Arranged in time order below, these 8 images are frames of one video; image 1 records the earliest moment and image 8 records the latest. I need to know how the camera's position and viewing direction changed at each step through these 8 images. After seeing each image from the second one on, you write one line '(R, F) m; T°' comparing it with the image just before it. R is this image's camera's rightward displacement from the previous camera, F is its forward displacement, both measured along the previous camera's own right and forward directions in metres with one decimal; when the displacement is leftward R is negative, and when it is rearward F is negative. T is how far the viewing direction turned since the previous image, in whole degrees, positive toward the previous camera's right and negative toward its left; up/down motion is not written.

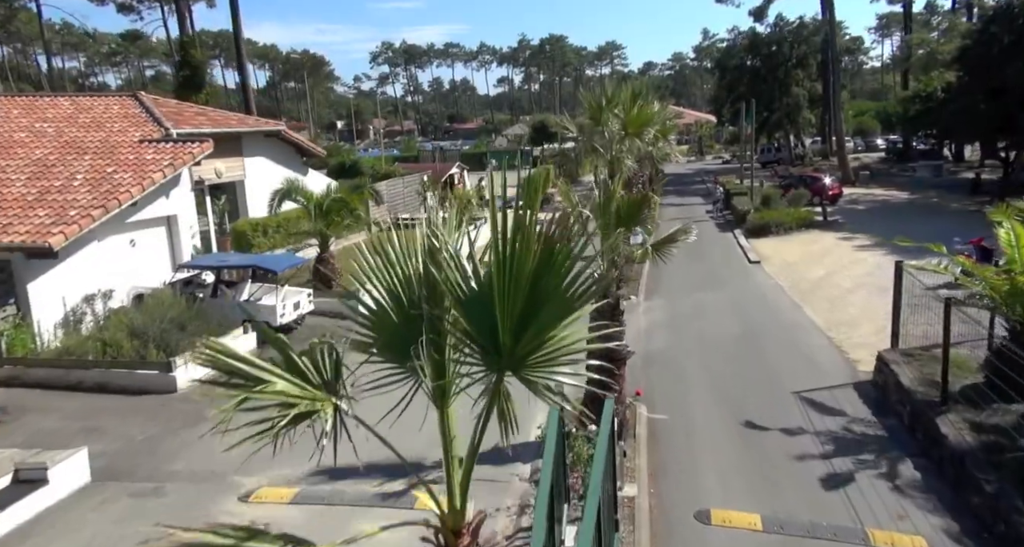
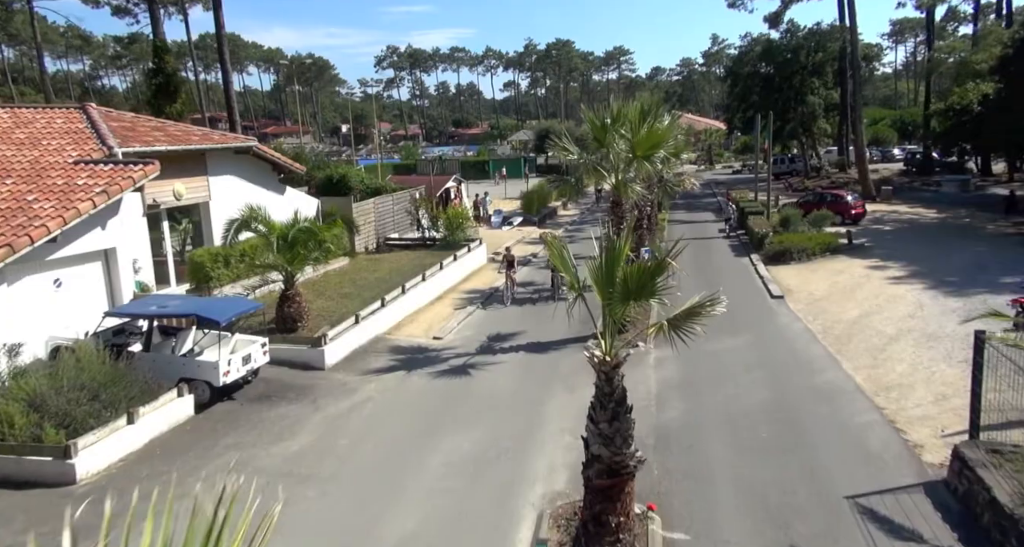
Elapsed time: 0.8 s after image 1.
(+0.3, +1.9) m; 0°
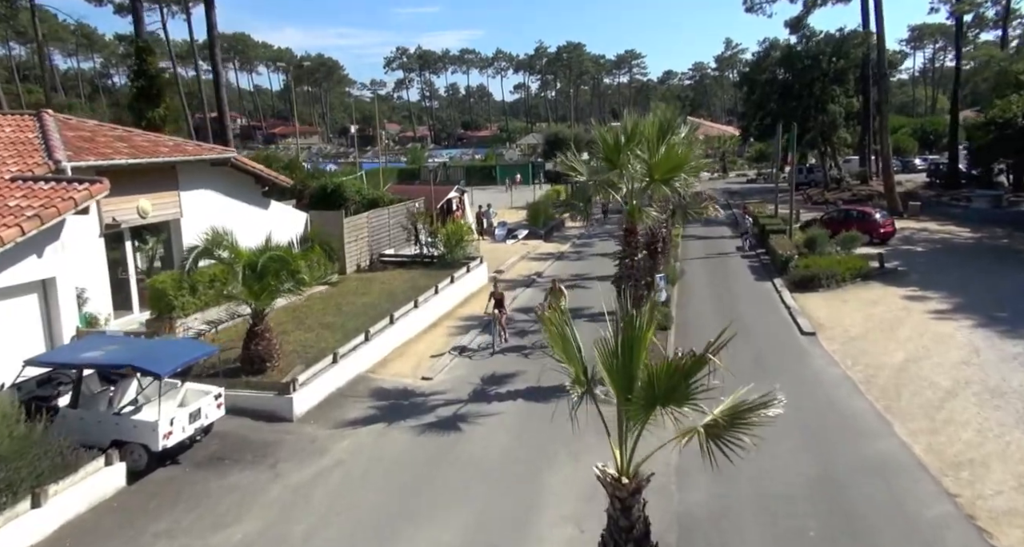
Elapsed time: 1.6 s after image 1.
(+0.1, +1.6) m; -1°
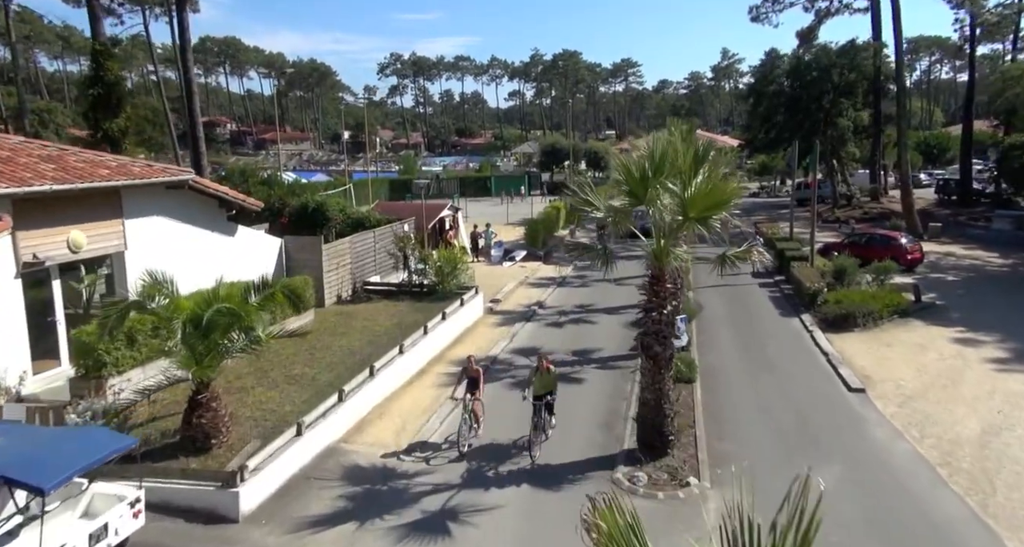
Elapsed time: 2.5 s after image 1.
(-0.1, +2.2) m; +1°
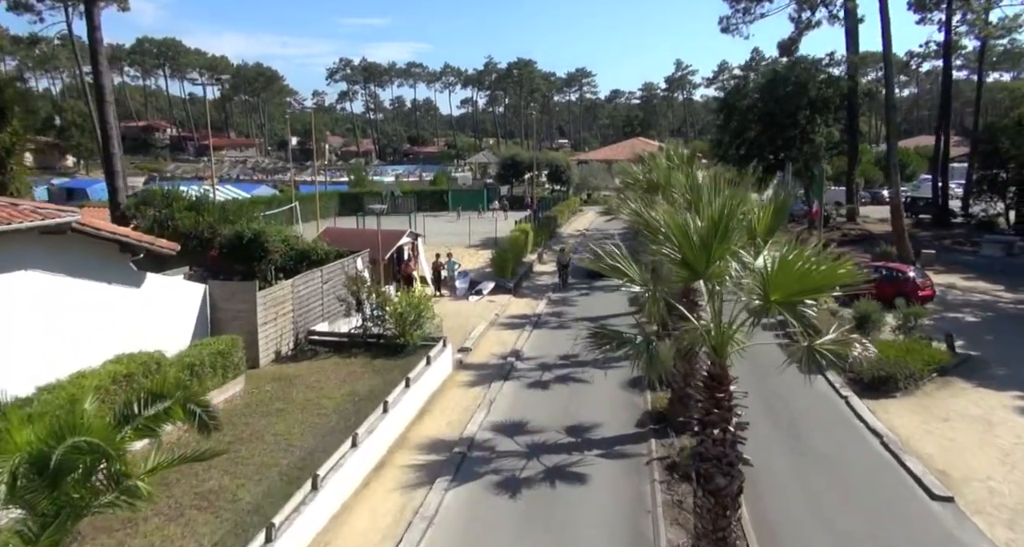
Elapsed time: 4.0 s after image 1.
(-0.5, +3.1) m; +4°
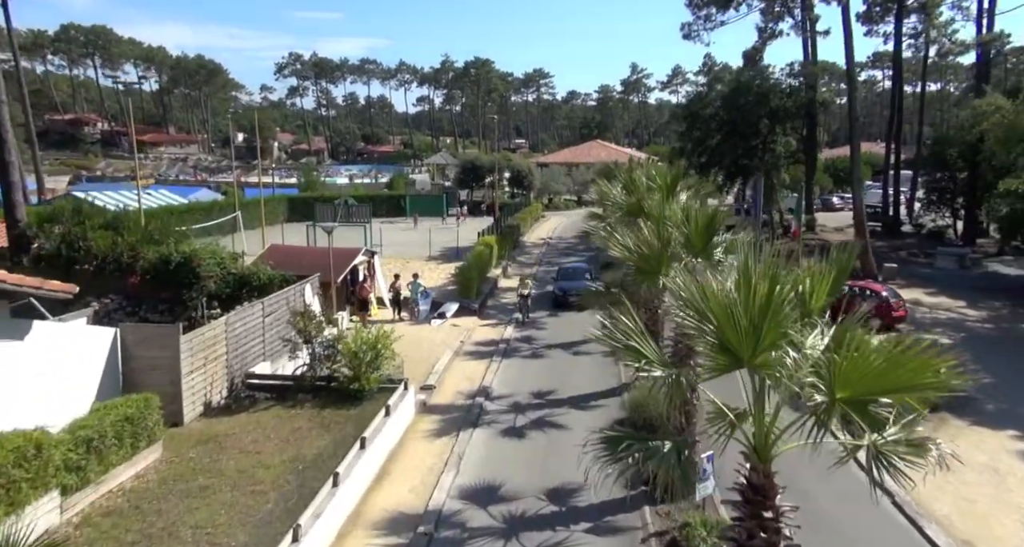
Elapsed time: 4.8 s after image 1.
(-0.3, +2.0) m; +3°
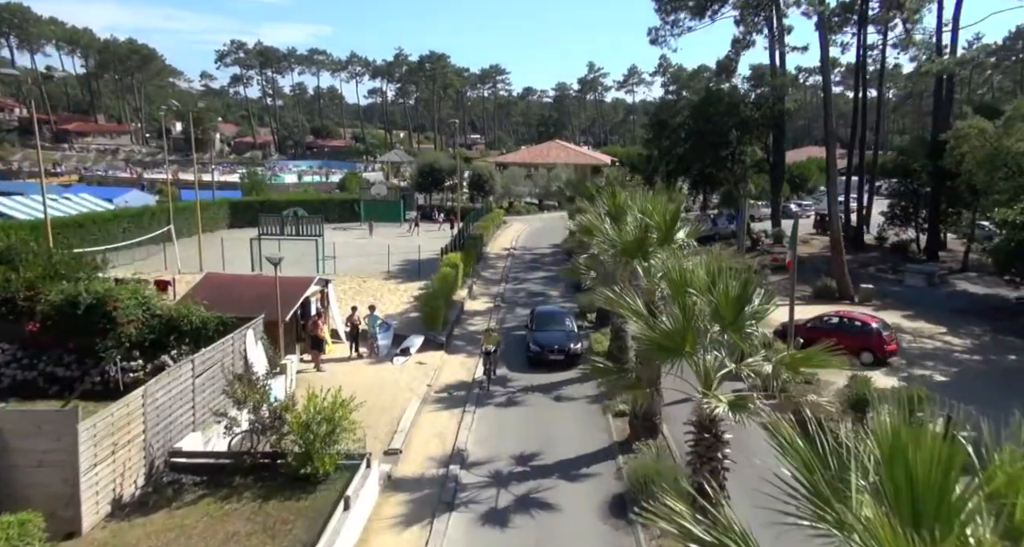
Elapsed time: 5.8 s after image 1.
(-0.5, +2.3) m; +4°
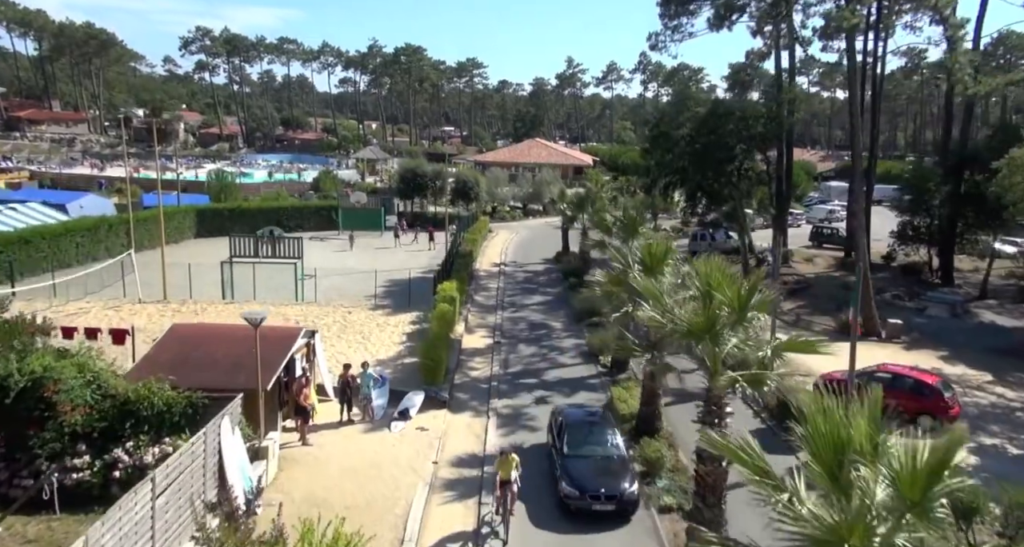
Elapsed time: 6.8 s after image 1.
(-1.1, +2.6) m; +2°
